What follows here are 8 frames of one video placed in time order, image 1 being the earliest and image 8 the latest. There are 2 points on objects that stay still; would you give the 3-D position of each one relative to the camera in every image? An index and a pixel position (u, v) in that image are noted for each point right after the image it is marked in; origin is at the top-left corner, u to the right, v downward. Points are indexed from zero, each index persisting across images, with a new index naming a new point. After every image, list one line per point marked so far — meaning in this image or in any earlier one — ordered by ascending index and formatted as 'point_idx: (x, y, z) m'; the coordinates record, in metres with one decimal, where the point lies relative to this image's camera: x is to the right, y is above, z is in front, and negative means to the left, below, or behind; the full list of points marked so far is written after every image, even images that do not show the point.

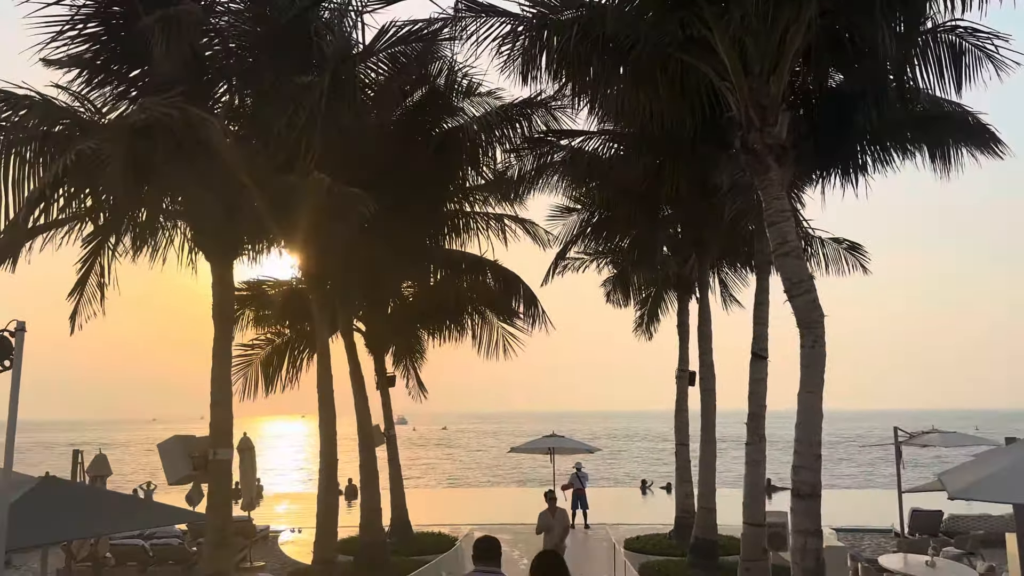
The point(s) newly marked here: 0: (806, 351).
0: (+2.4, -0.5, +6.6) m
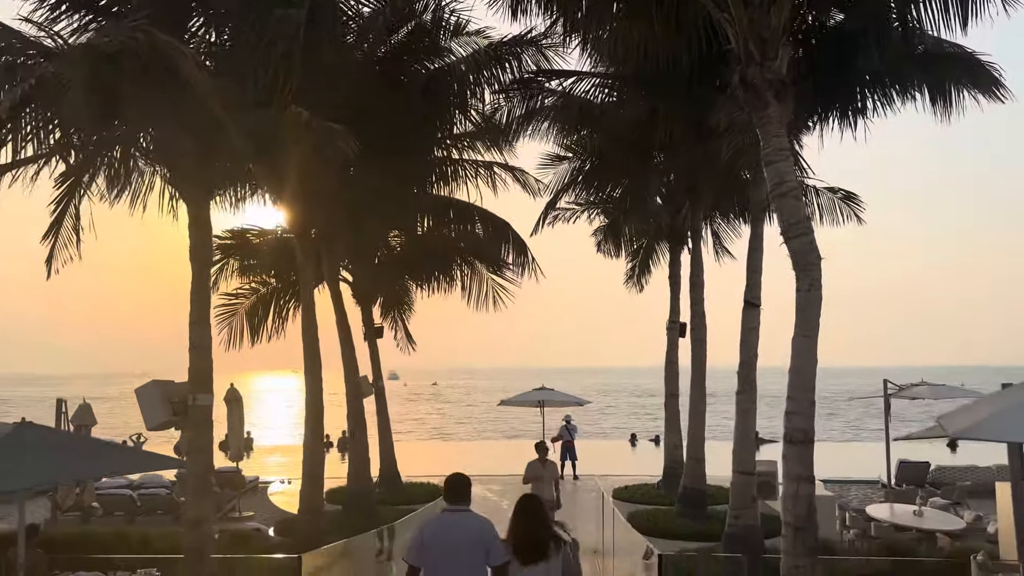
0: (+2.3, -0.1, +6.4) m
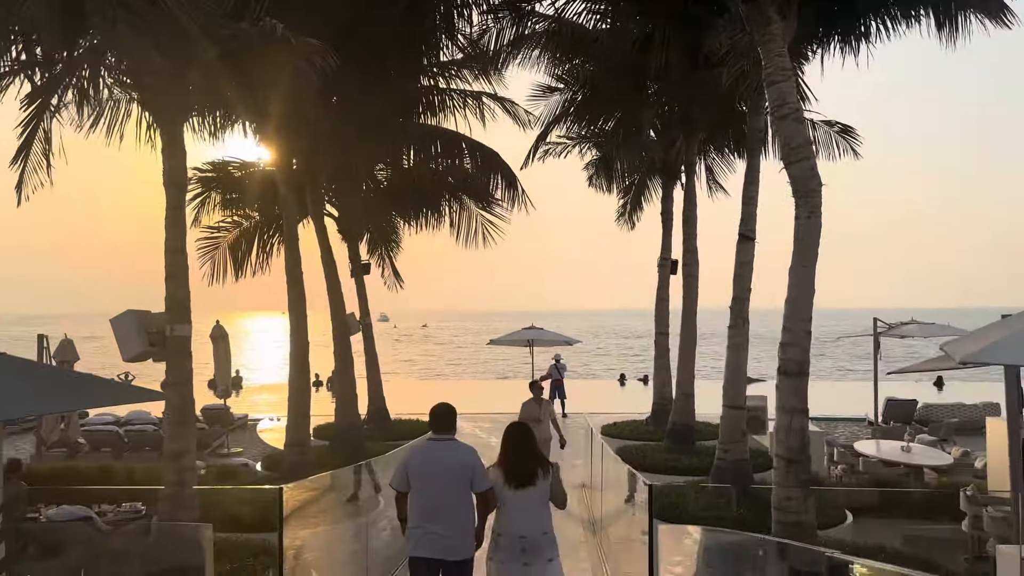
0: (+2.2, +0.5, +6.1) m
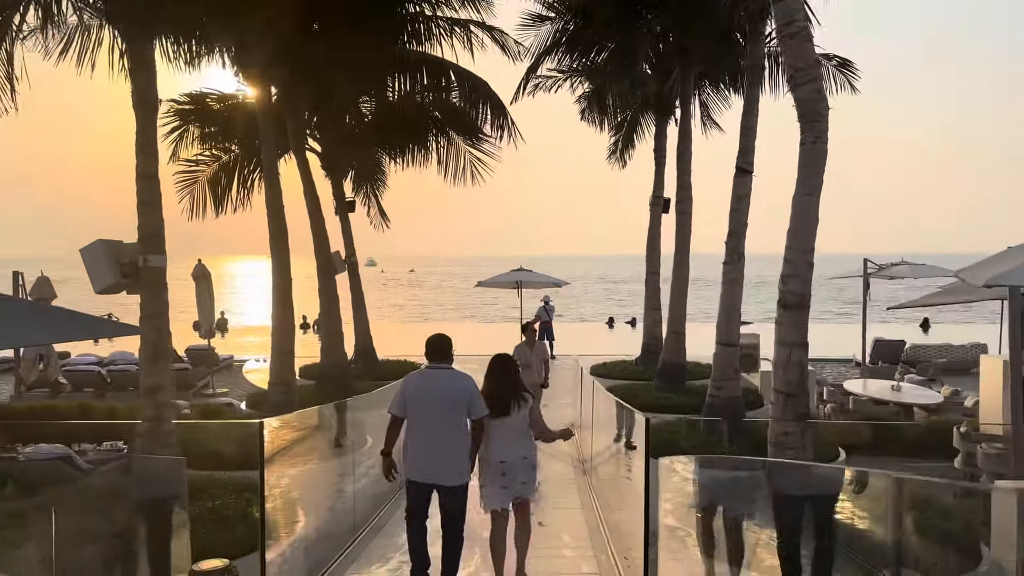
0: (+2.1, +1.0, +5.9) m
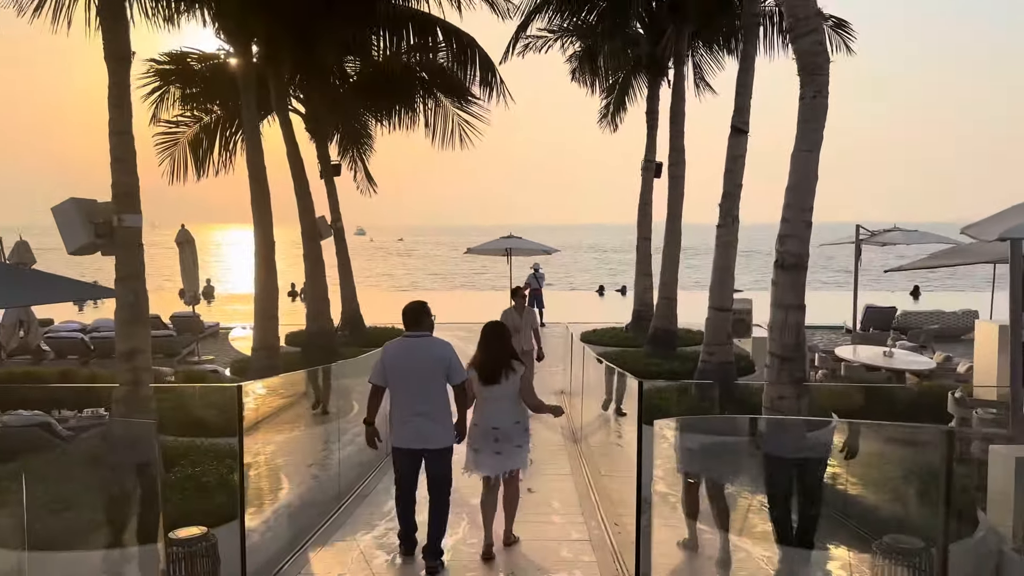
0: (+2.0, +1.3, +5.6) m
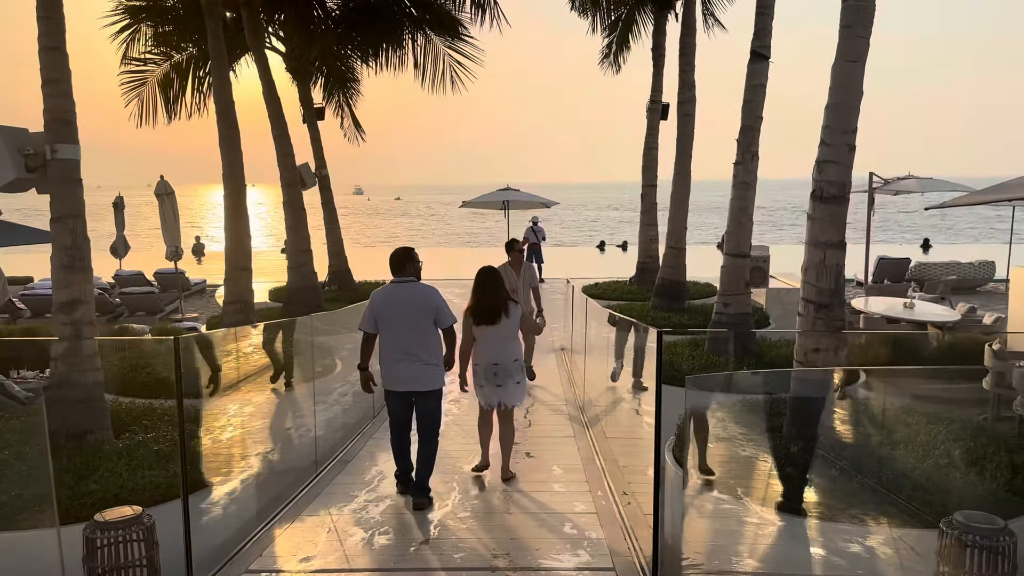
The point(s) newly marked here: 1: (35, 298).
0: (+2.0, +1.7, +4.8) m
1: (-8.1, -0.2, +13.9) m
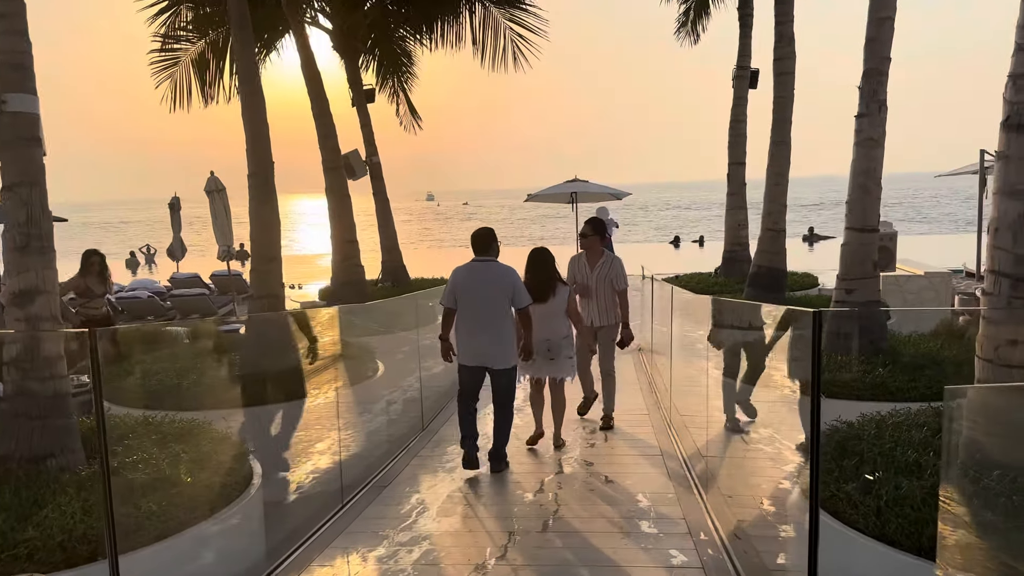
0: (+2.3, +1.8, +3.3) m
1: (-7.0, -0.2, +13.2) m
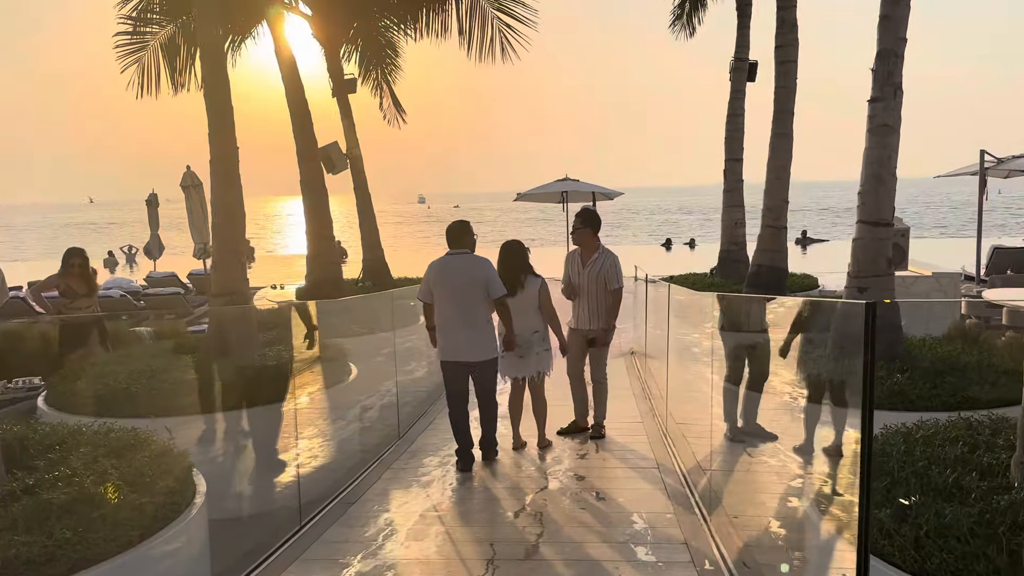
0: (+2.2, +1.8, +2.8) m
1: (-7.2, -0.2, +12.6) m
